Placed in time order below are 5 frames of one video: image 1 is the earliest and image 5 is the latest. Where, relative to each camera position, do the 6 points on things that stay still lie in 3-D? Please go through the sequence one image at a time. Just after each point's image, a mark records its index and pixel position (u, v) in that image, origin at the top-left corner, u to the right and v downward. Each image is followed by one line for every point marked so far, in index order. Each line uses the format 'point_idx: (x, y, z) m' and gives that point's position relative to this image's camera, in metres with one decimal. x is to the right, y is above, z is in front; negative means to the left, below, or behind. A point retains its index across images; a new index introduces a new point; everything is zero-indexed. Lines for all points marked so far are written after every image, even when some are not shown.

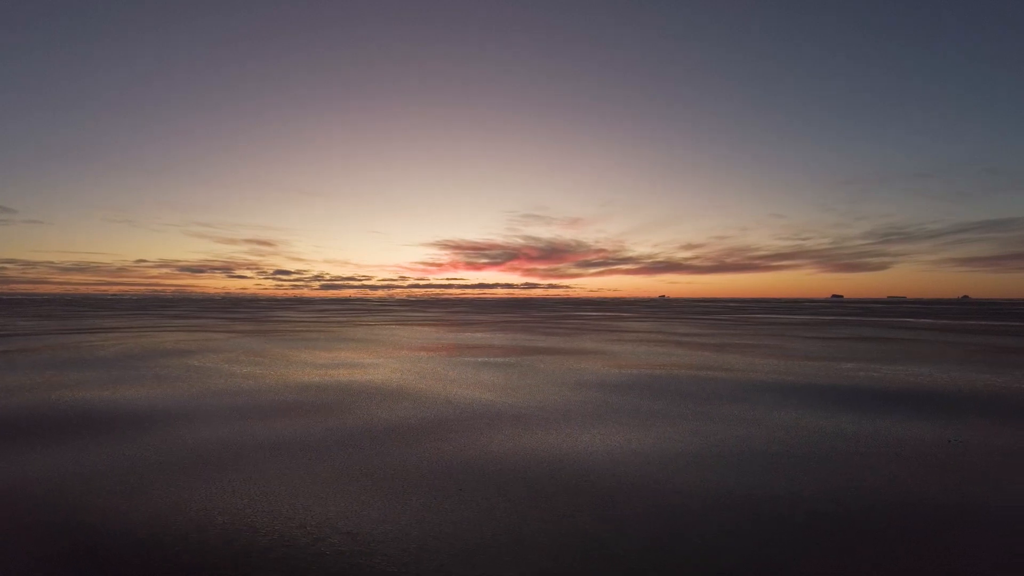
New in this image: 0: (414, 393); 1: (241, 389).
0: (-2.4, -2.7, +14.8) m
1: (-7.0, -2.8, +14.7) m
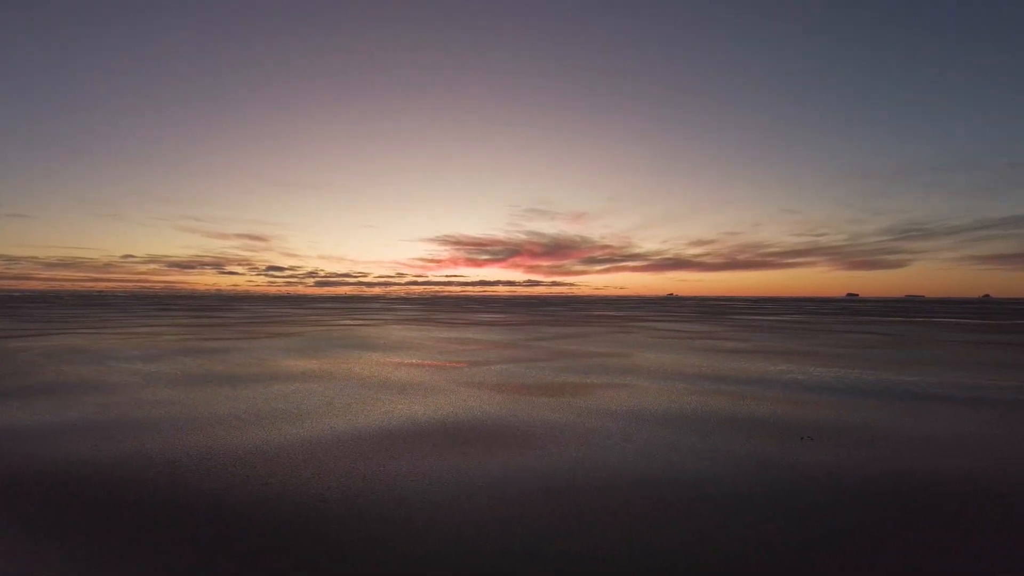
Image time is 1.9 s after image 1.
0: (-3.5, -2.7, +14.4) m
1: (-8.1, -2.7, +14.5) m
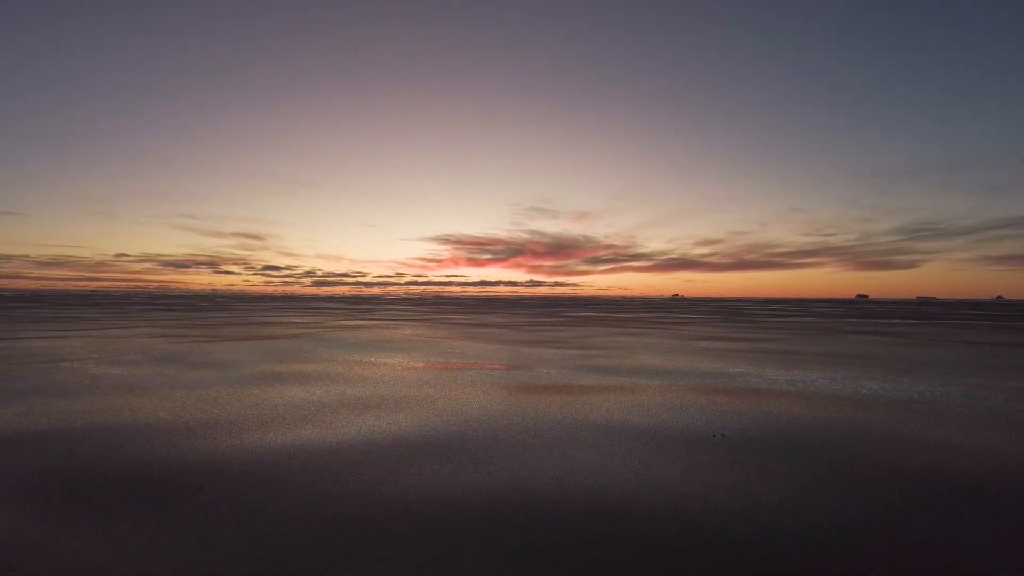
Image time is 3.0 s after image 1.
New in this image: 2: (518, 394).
0: (-3.9, -2.7, +14.0) m
1: (-8.5, -2.7, +14.2) m
2: (0.0, -2.7, +13.8) m
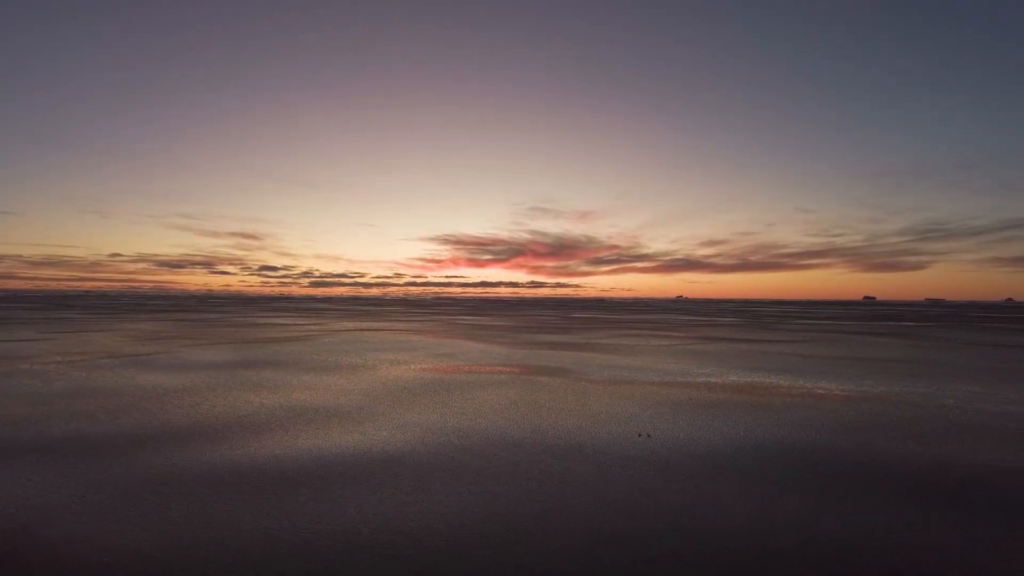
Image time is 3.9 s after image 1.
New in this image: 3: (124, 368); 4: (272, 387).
0: (-4.2, -2.8, +13.7) m
1: (-8.8, -2.8, +13.9) m
2: (-0.3, -2.8, +13.5) m
3: (-13.0, -2.7, +18.0) m
4: (-6.7, -2.8, +14.8) m
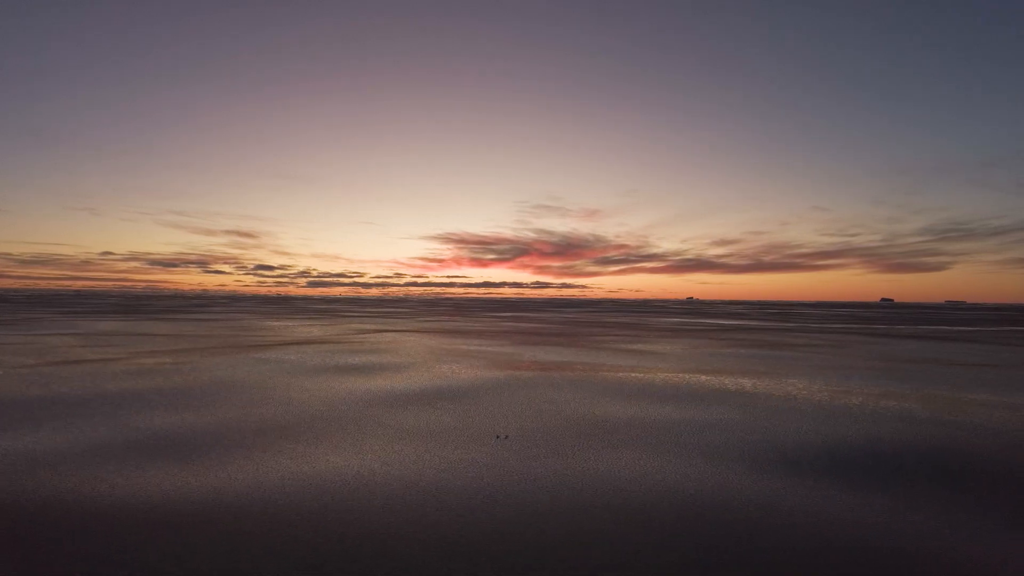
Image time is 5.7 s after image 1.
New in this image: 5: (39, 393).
0: (-4.8, -2.8, +13.1) m
1: (-9.4, -2.8, +13.5) m
2: (-0.9, -2.8, +12.8) m
3: (-13.5, -2.6, +17.7) m
4: (-7.2, -2.8, +14.4) m
5: (-12.1, -2.7, +13.6) m
